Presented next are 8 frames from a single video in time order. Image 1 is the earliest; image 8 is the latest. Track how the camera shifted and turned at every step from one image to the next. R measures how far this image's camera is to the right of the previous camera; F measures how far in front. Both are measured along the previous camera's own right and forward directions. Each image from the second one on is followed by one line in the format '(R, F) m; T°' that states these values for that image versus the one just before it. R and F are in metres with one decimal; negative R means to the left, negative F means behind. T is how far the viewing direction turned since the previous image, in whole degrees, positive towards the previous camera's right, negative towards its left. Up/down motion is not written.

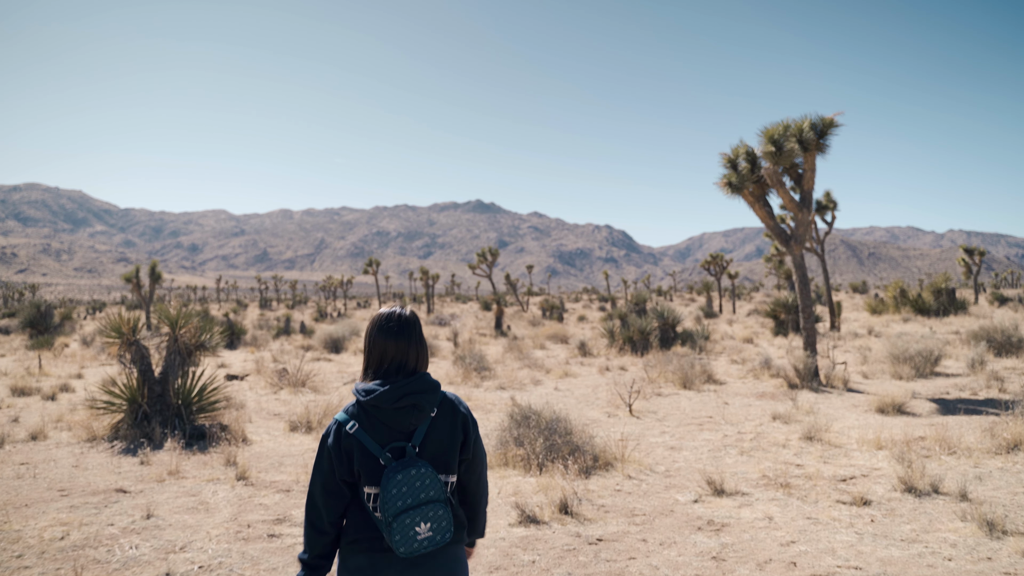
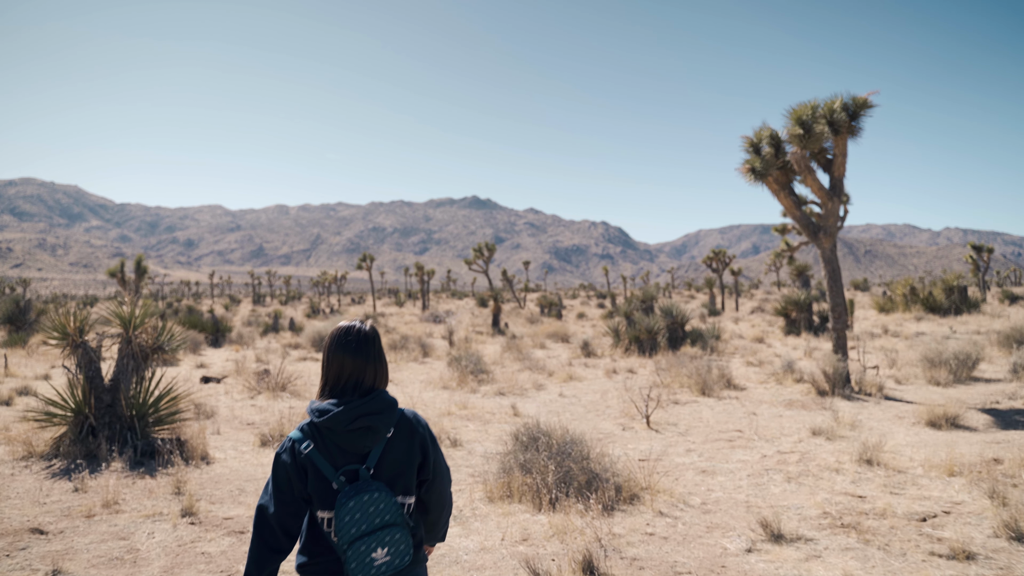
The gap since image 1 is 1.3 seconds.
(-0.1, +1.0) m; 0°
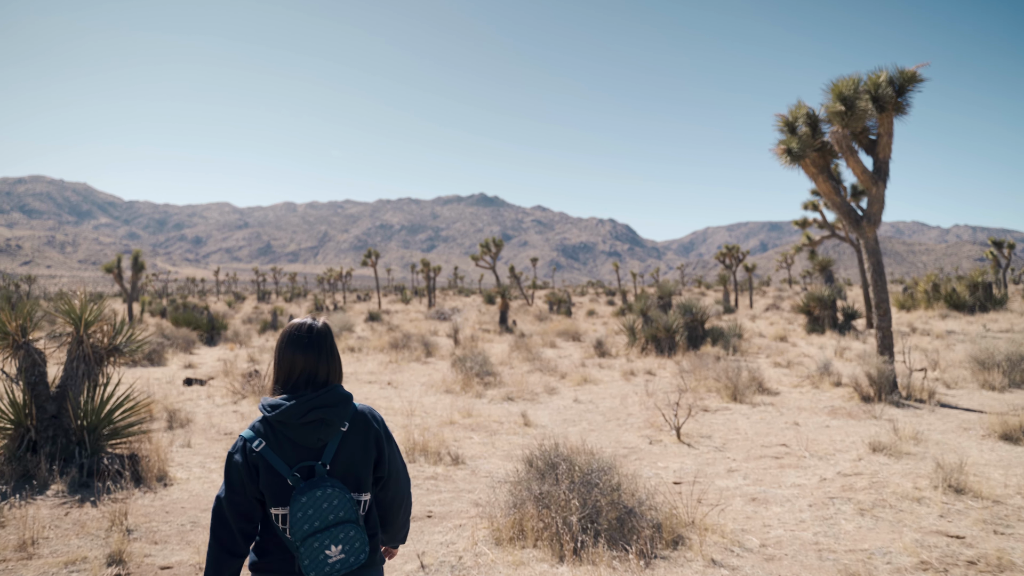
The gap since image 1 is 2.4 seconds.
(-0.1, +1.0) m; -1°
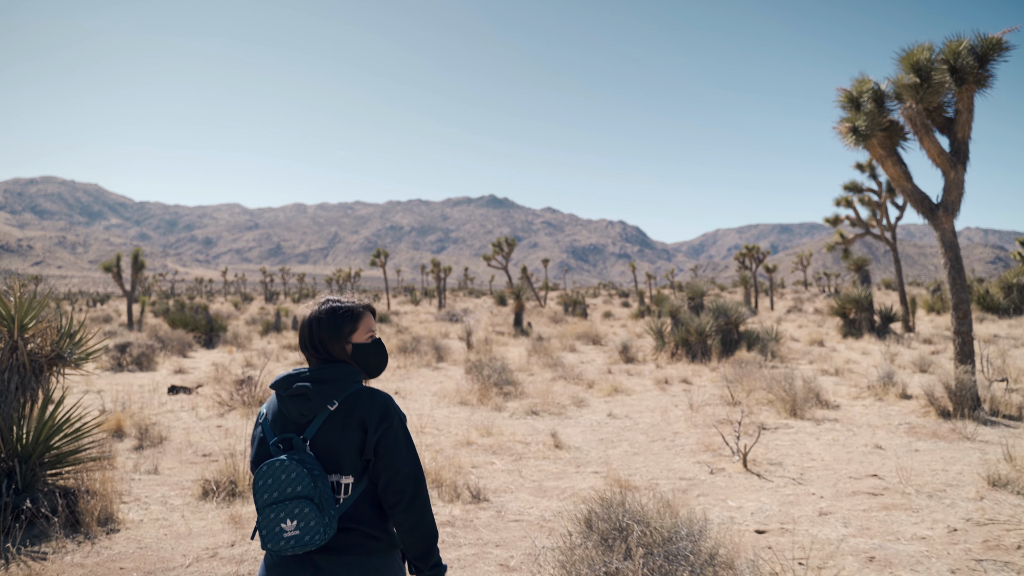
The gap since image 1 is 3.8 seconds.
(-0.3, +1.1) m; -1°
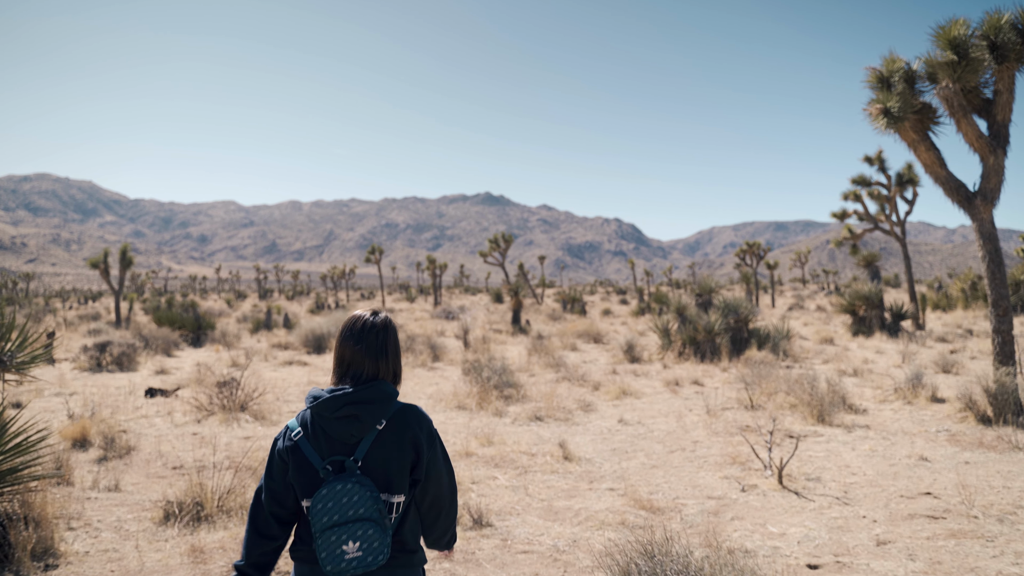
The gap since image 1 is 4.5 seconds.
(-0.1, +0.7) m; 0°
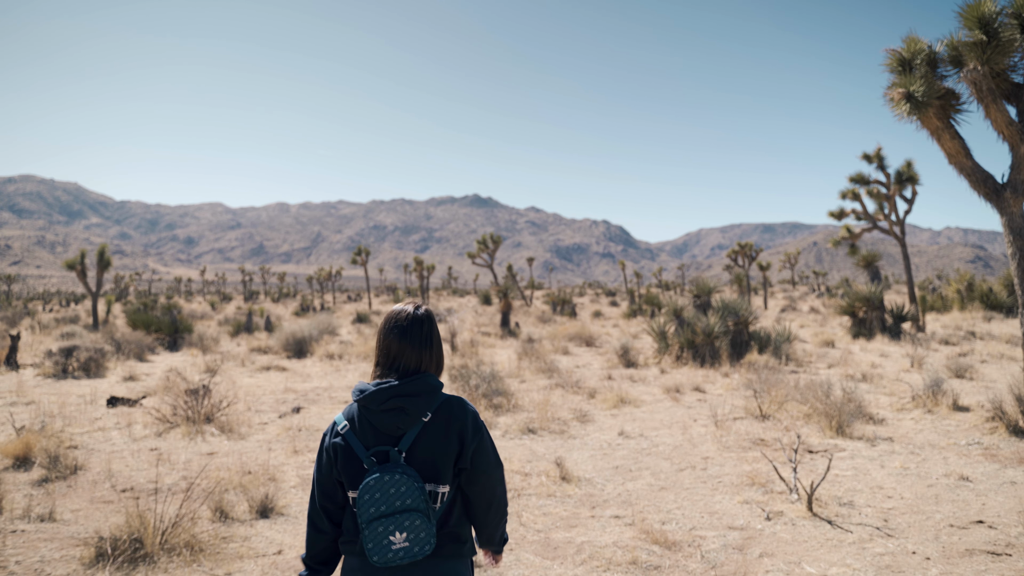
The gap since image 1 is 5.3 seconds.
(0.0, +0.7) m; +1°
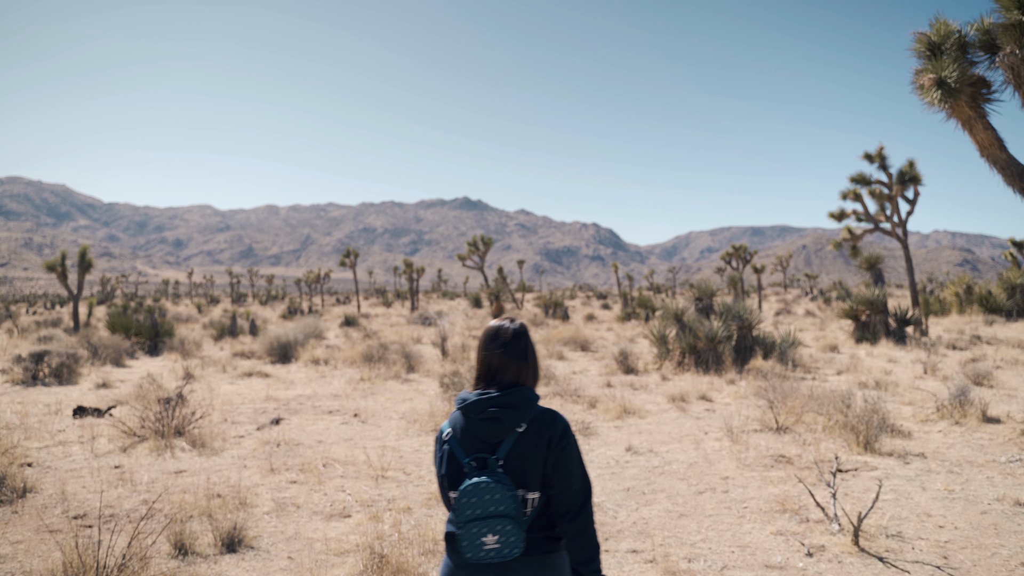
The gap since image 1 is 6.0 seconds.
(-0.1, +0.6) m; +1°
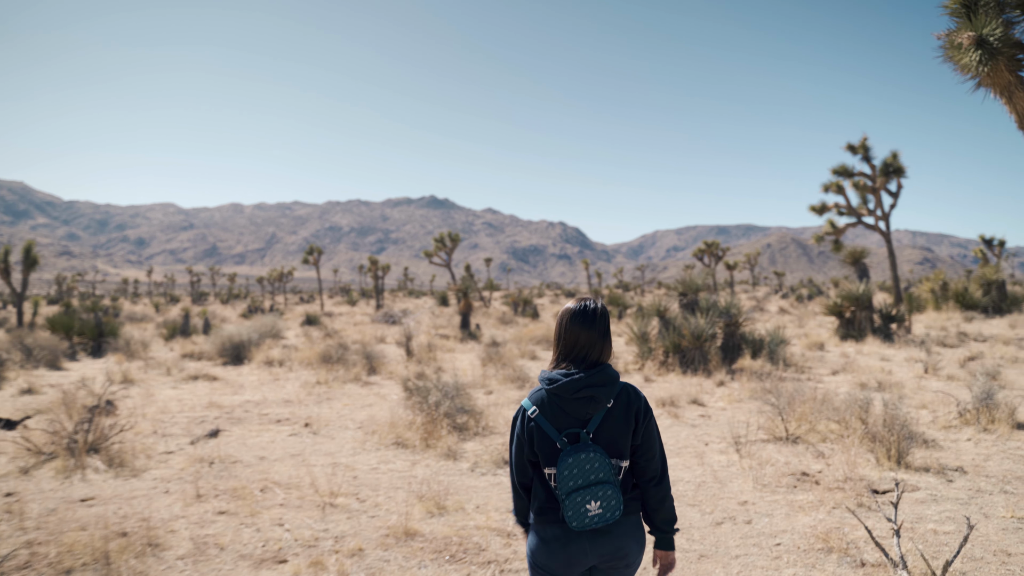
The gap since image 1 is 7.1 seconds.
(0.0, +1.0) m; +3°
